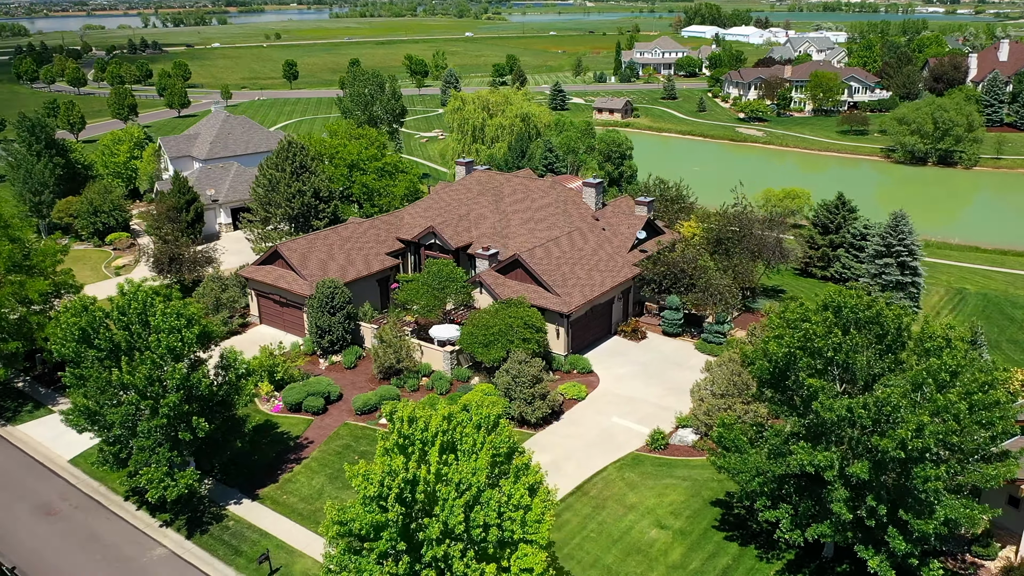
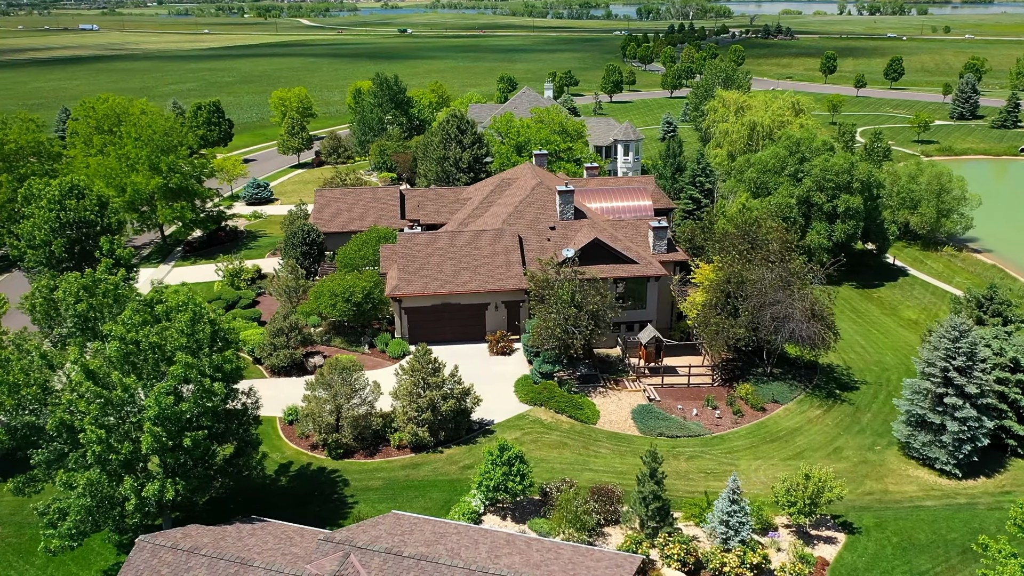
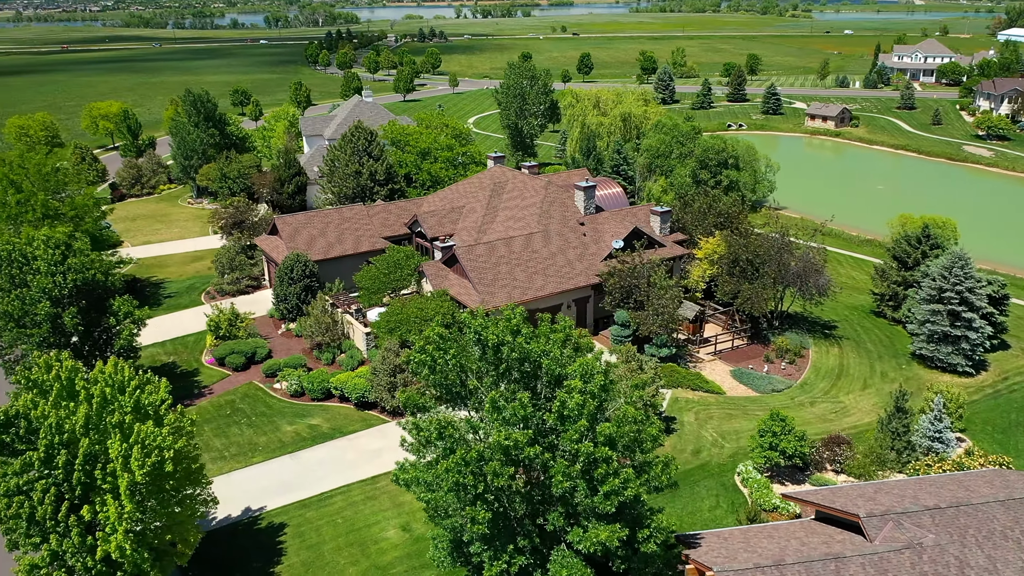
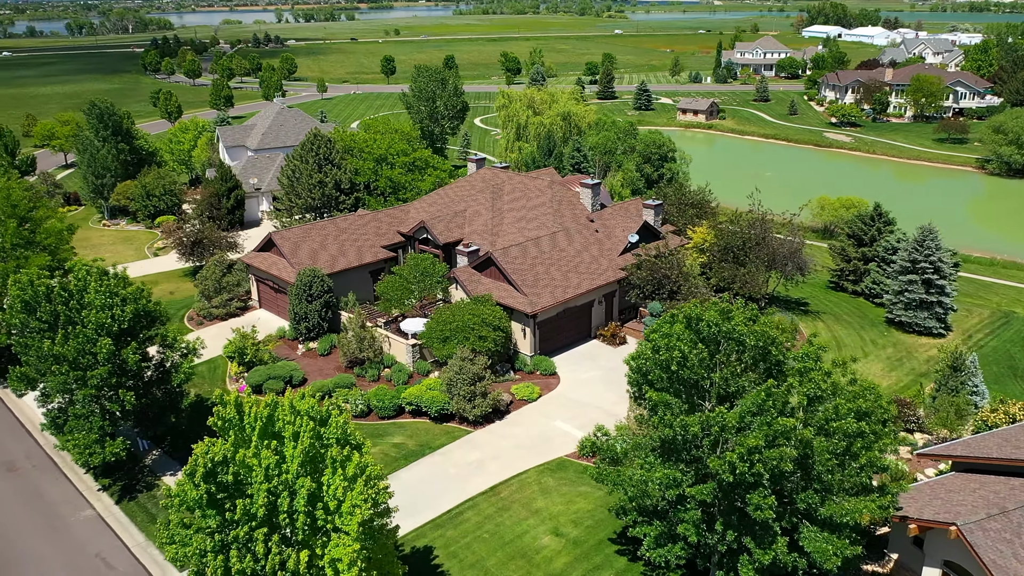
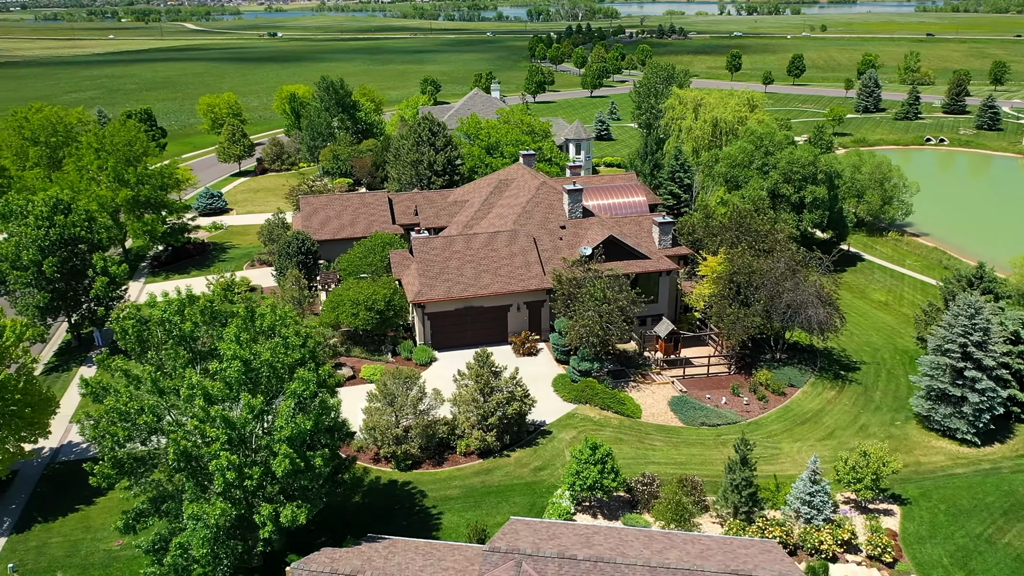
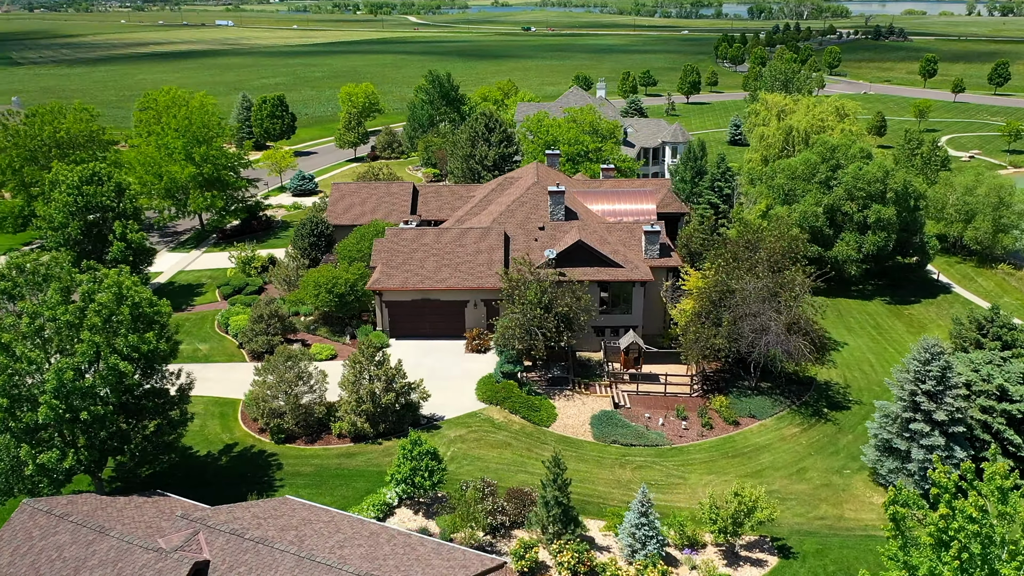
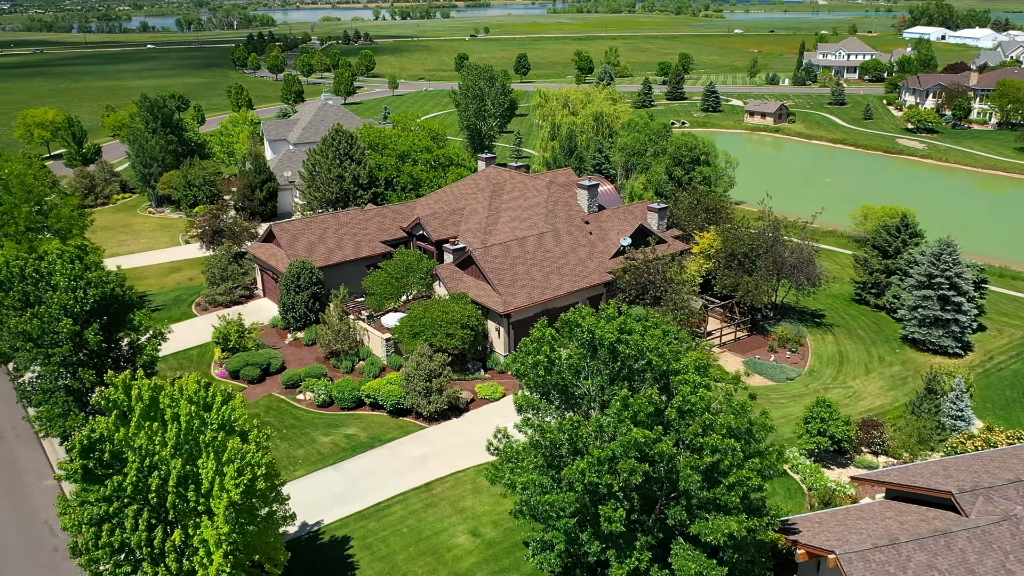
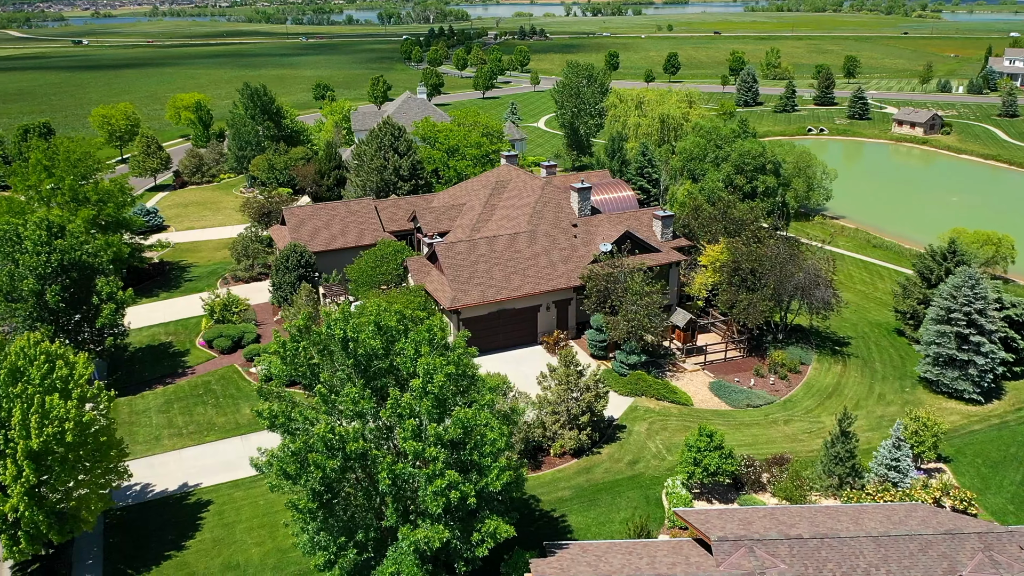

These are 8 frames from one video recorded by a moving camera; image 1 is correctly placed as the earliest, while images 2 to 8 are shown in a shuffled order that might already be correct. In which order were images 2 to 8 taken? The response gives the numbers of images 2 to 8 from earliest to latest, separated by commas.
4, 7, 3, 8, 5, 2, 6
